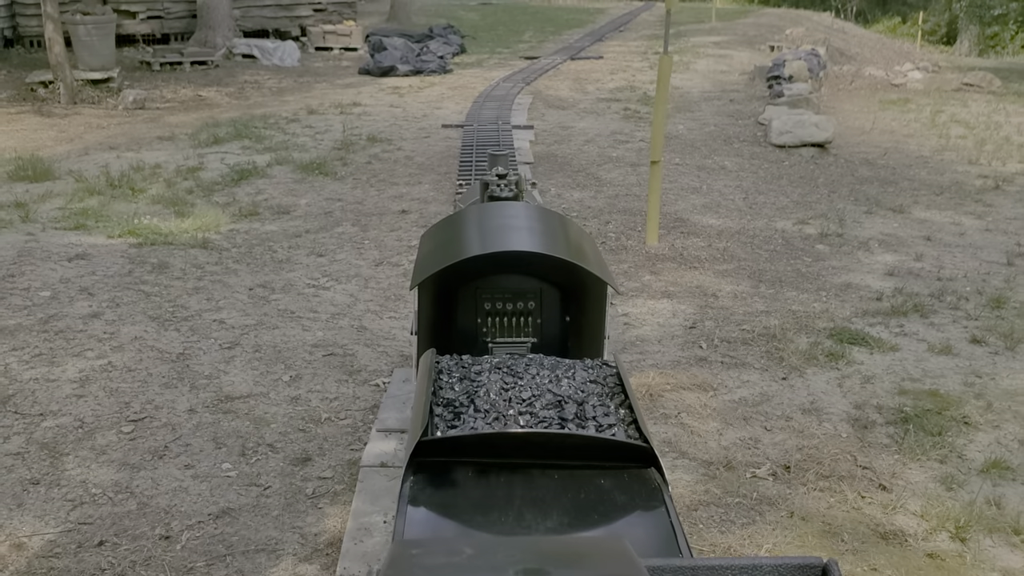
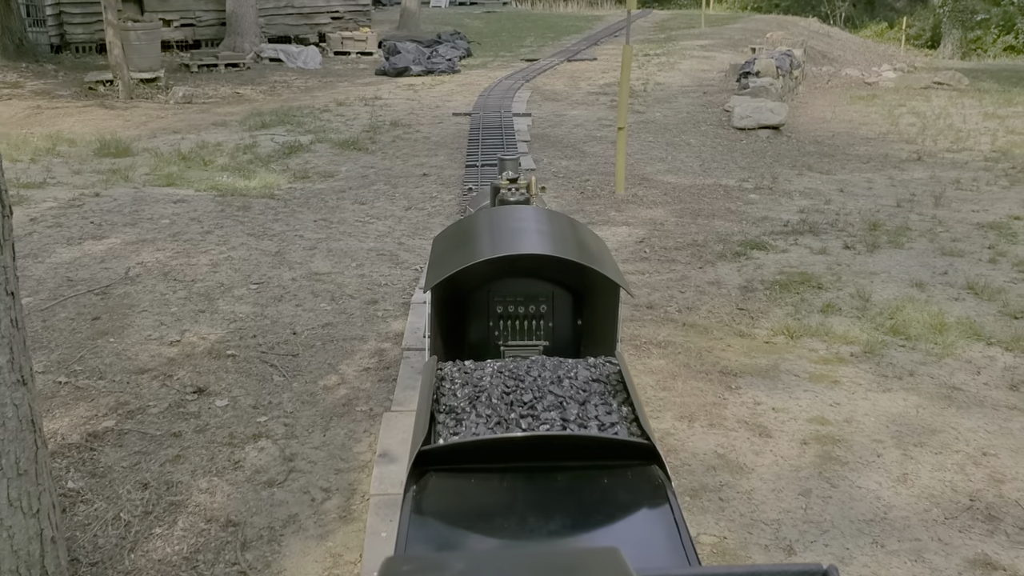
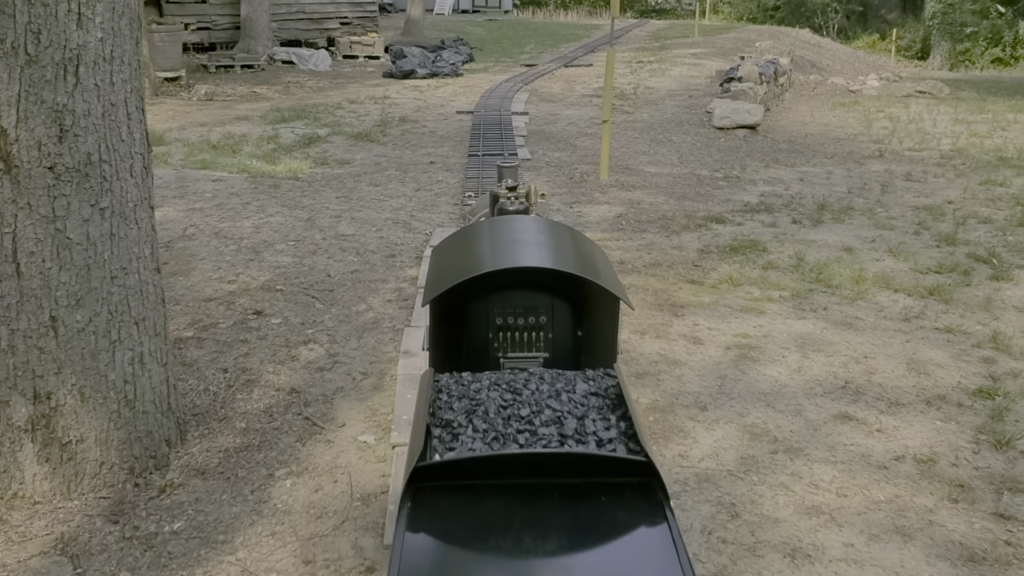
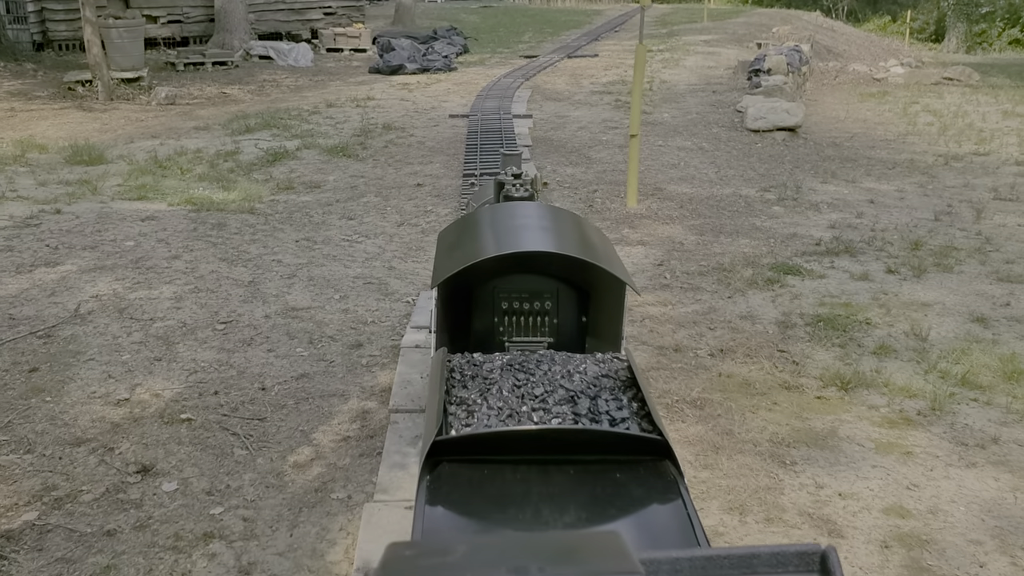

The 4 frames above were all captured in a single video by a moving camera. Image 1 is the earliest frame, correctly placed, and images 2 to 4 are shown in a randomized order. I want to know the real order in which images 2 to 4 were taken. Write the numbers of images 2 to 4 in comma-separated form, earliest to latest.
4, 2, 3
